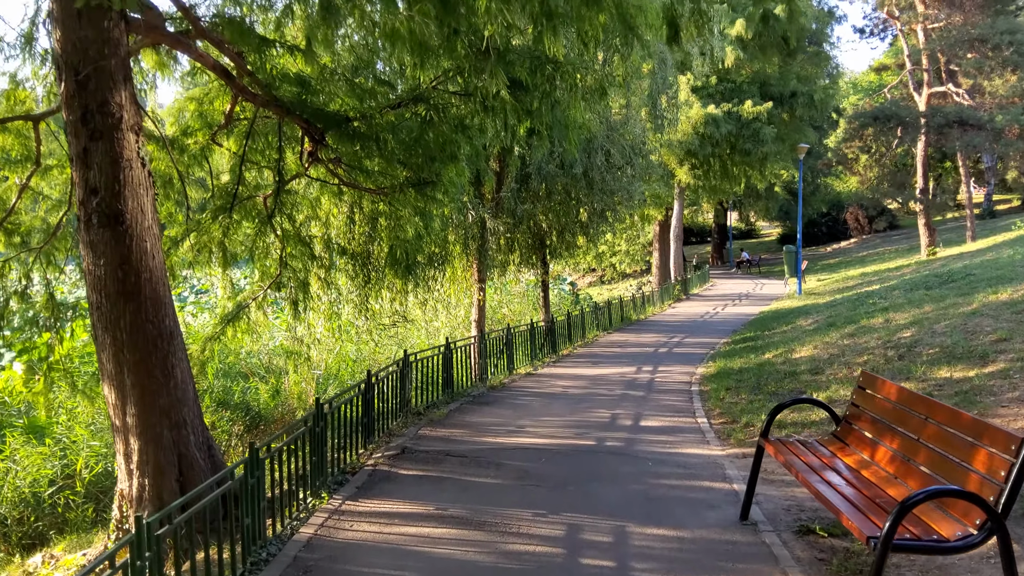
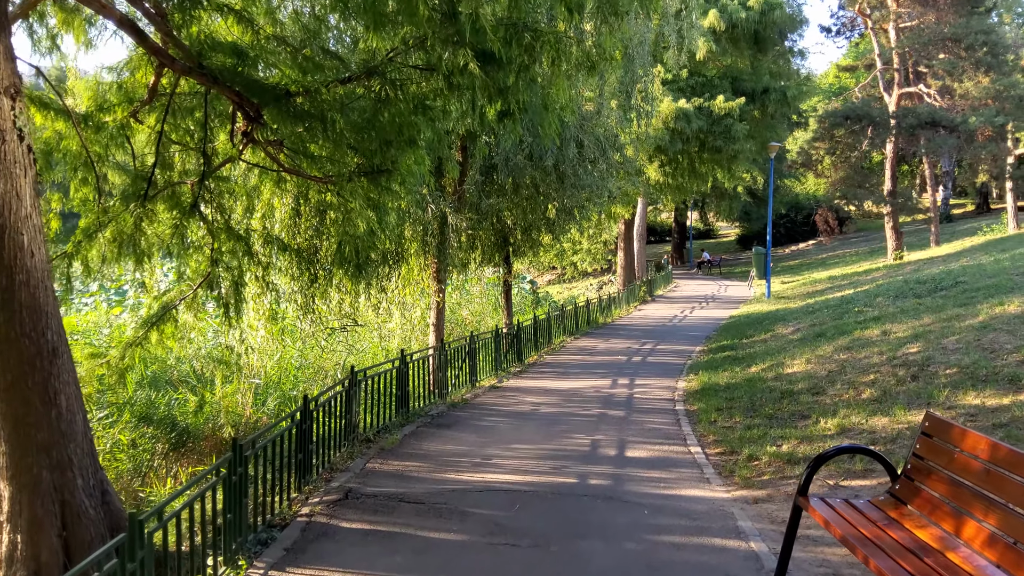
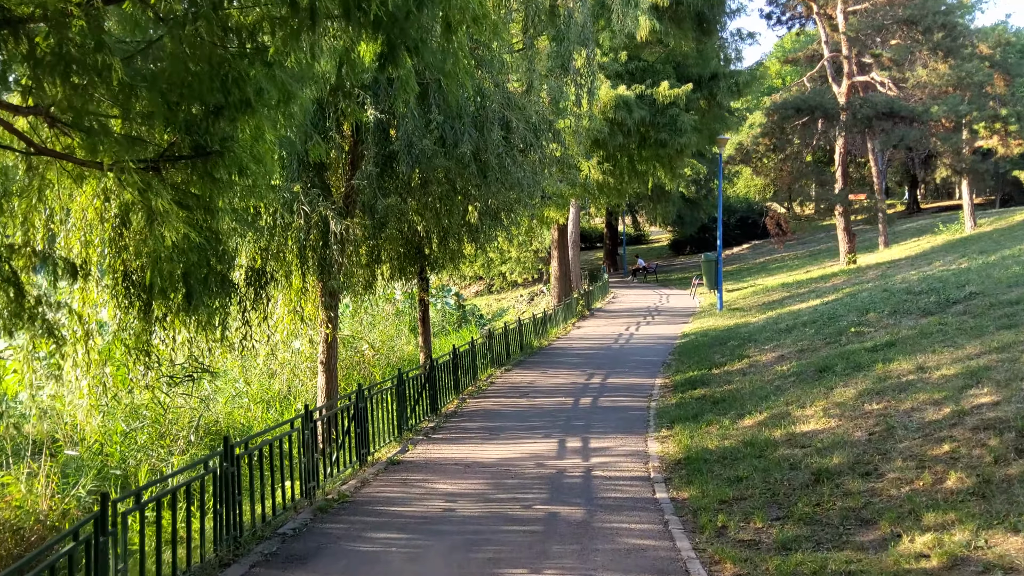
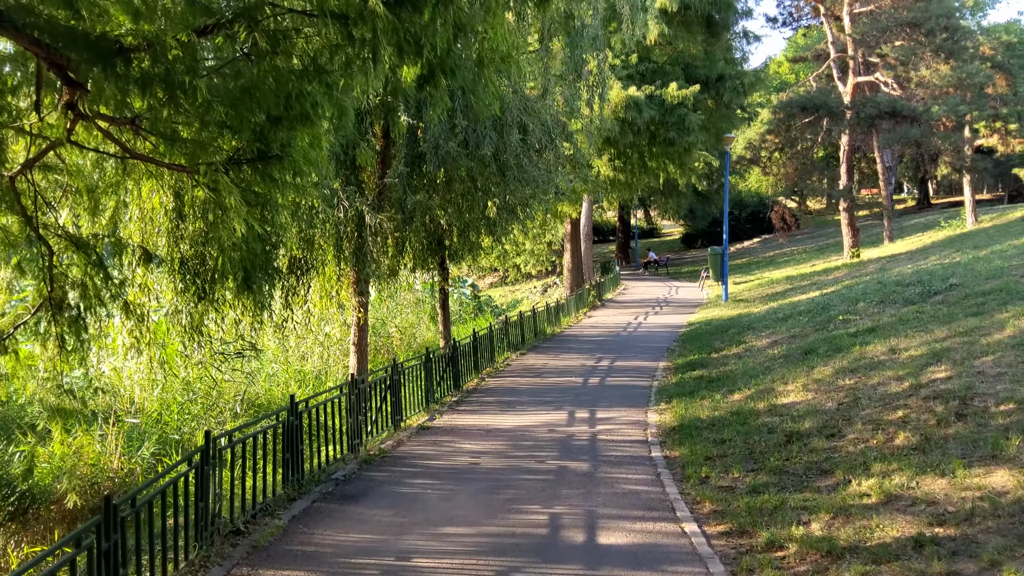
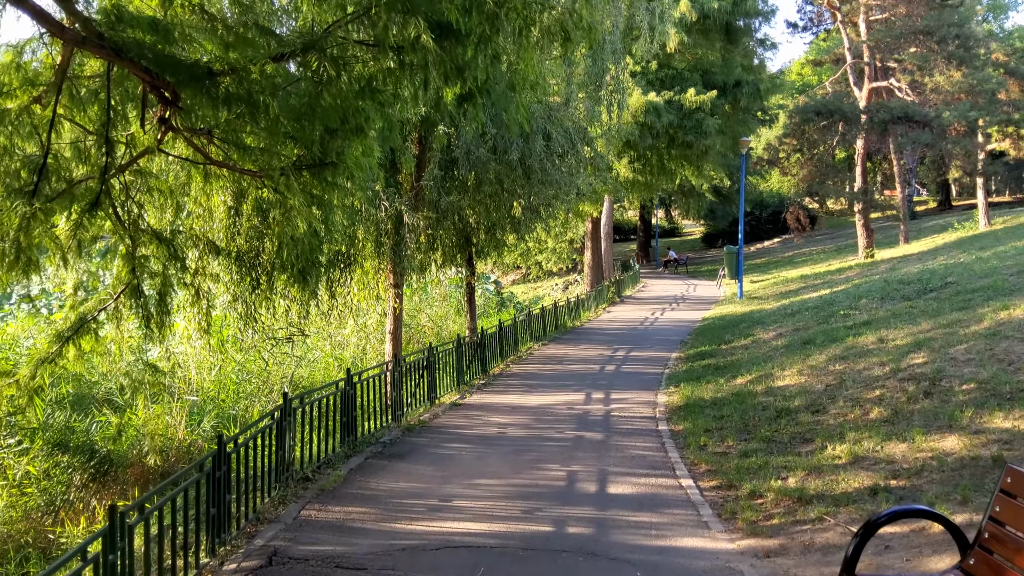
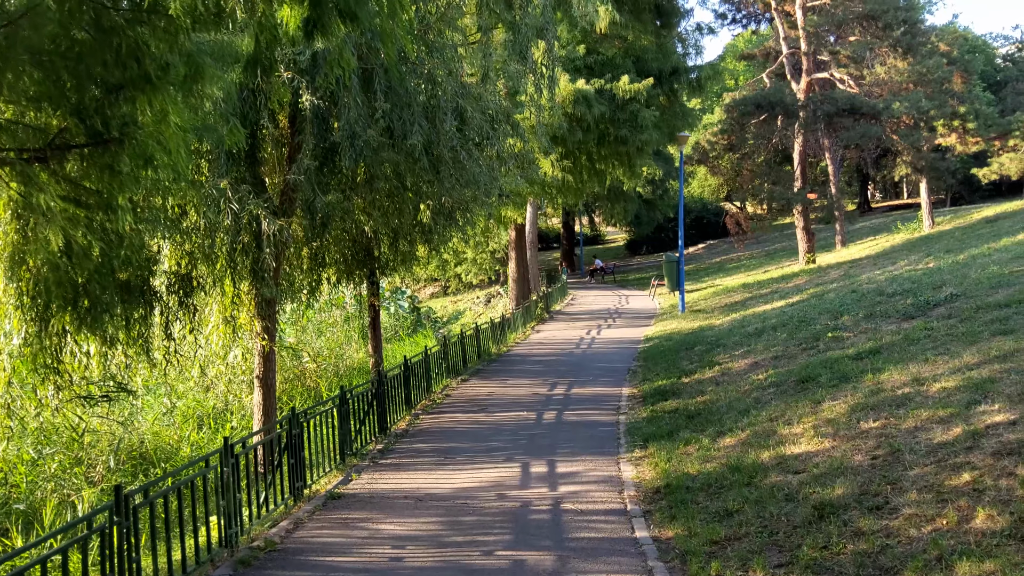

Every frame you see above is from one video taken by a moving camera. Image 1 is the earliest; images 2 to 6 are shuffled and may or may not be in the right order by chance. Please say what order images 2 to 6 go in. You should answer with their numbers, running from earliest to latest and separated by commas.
2, 5, 4, 3, 6
